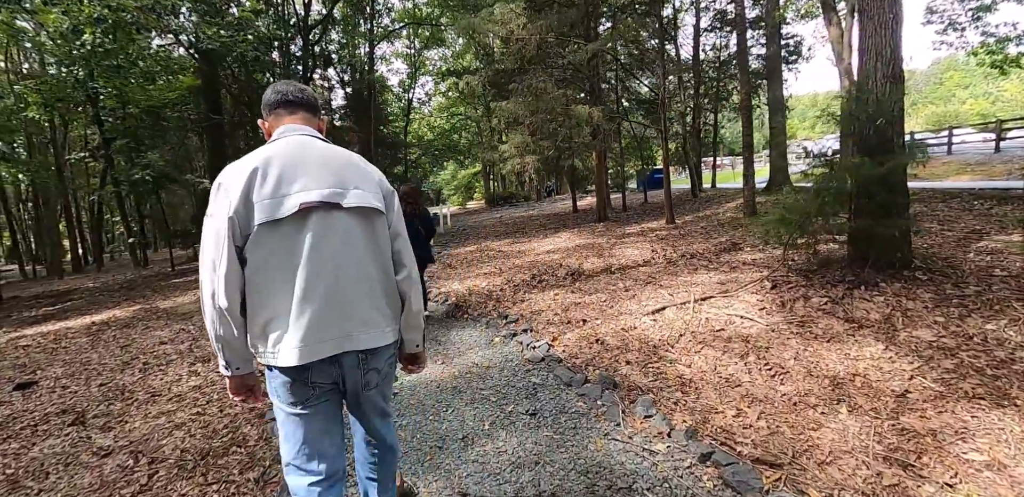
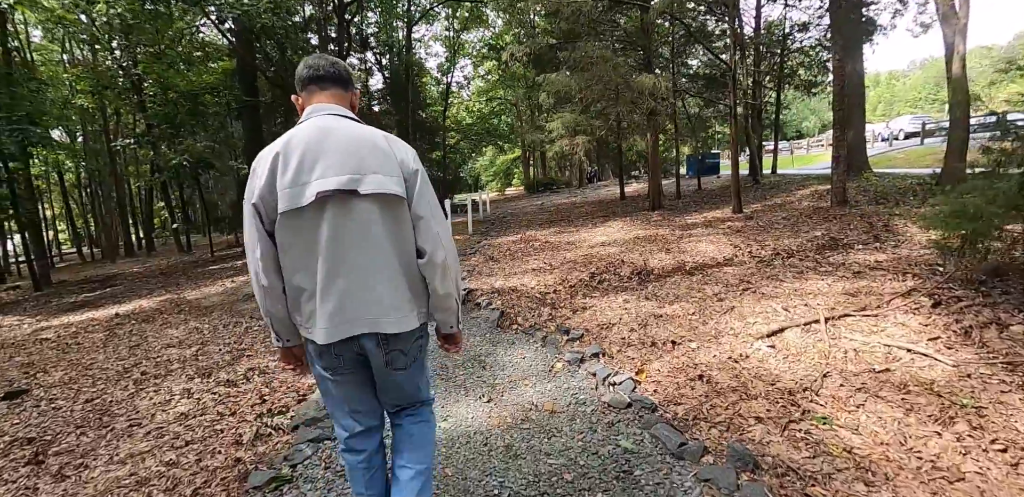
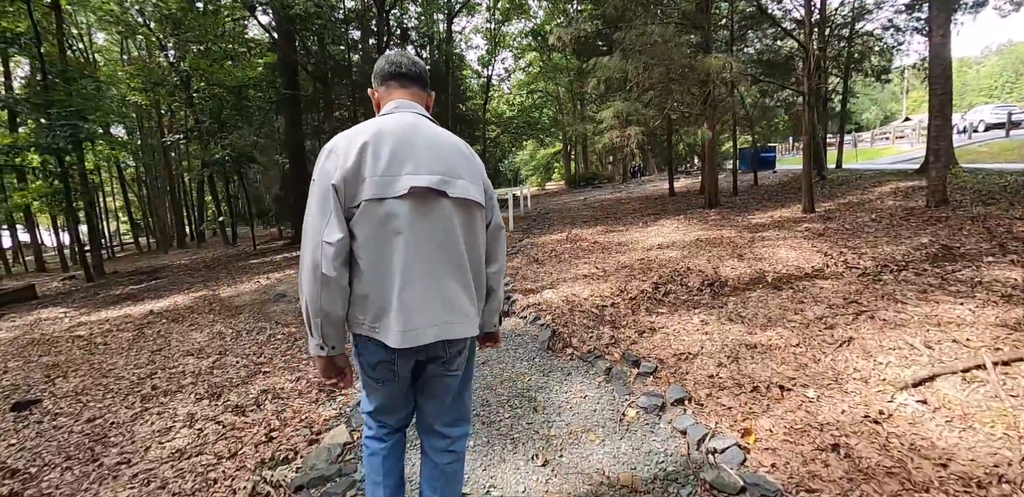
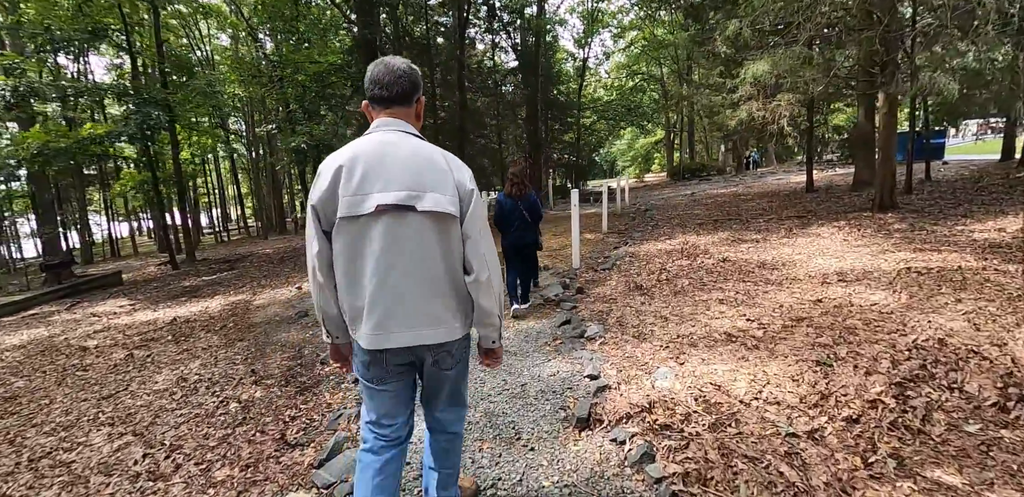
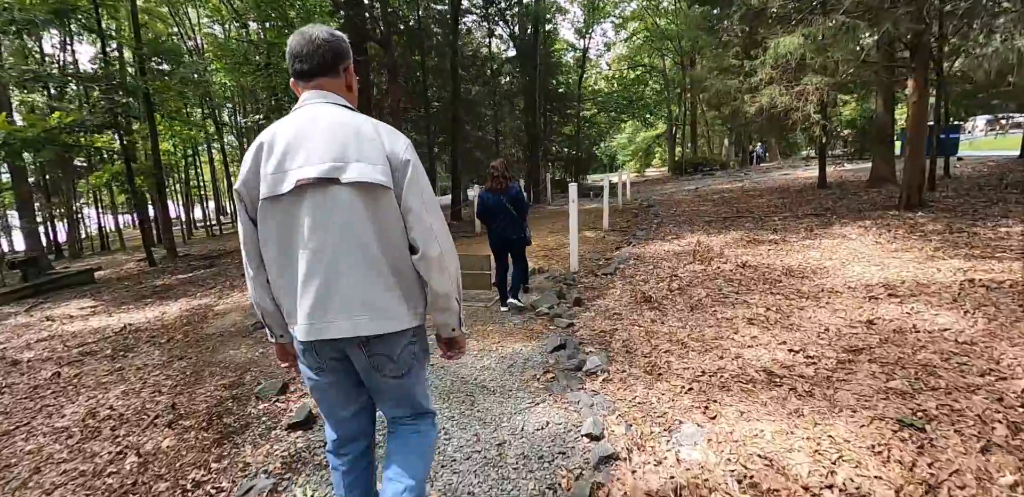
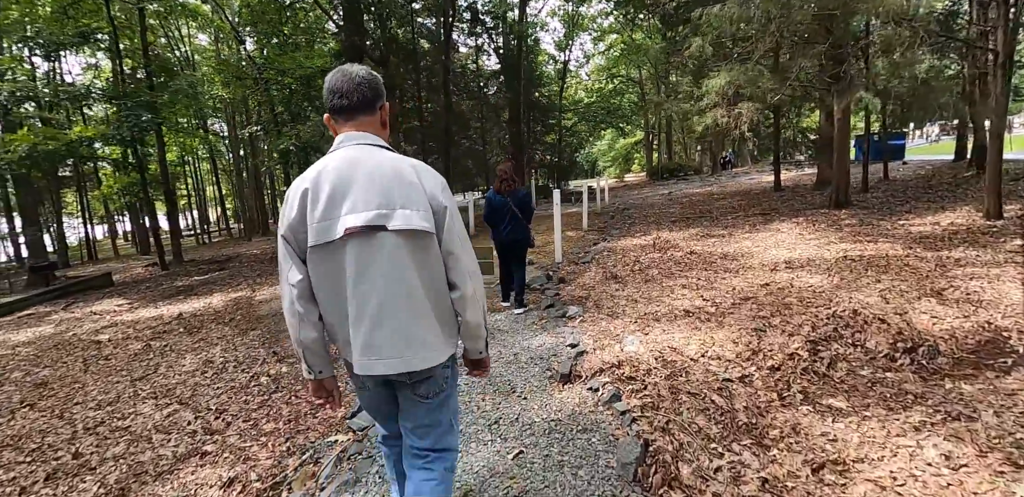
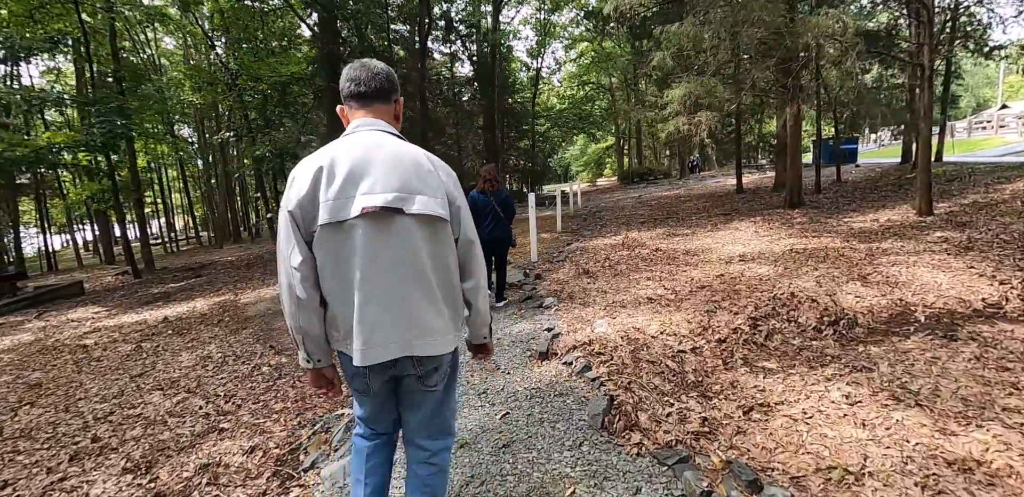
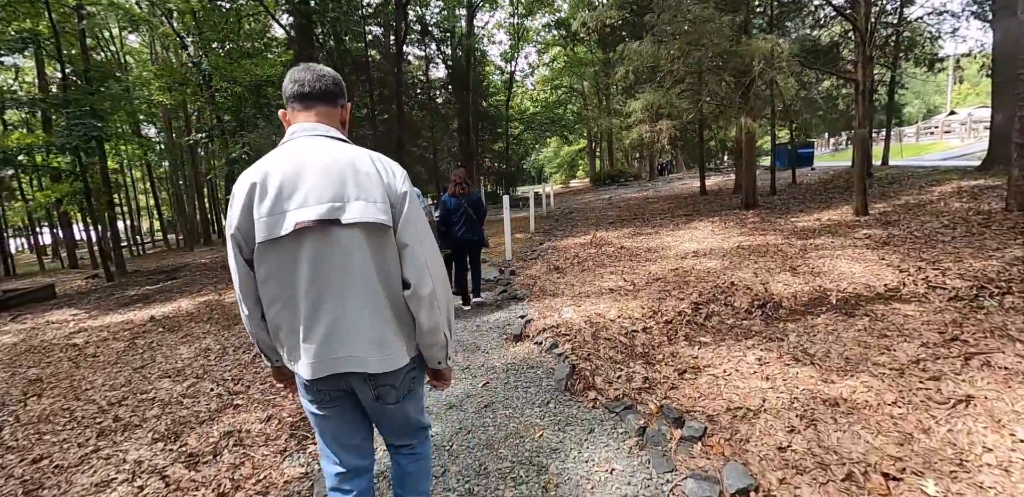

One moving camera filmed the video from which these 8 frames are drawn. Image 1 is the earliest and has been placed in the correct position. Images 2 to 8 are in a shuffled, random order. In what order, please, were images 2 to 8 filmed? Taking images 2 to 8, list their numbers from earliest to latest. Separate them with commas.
2, 3, 8, 7, 6, 4, 5
